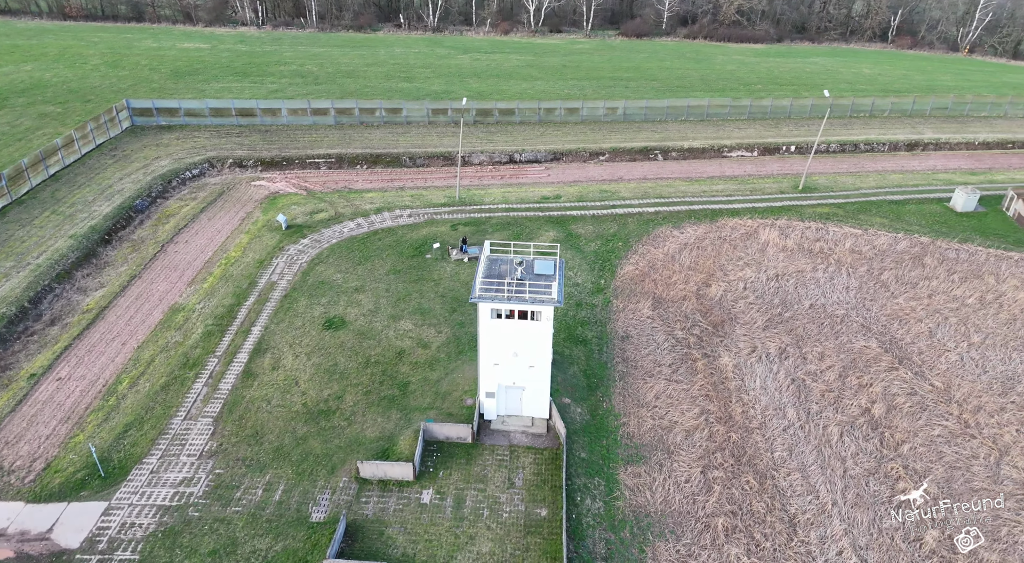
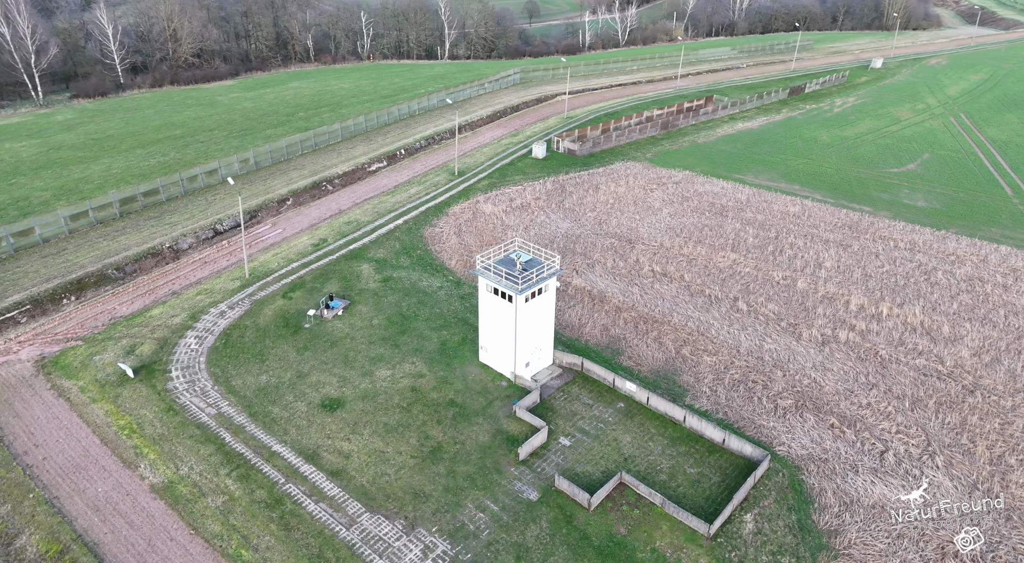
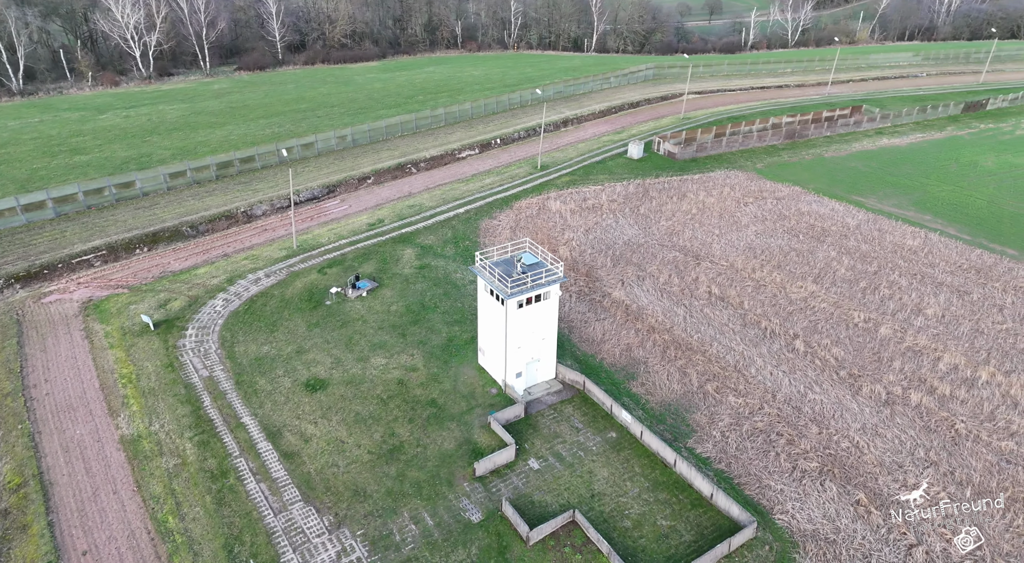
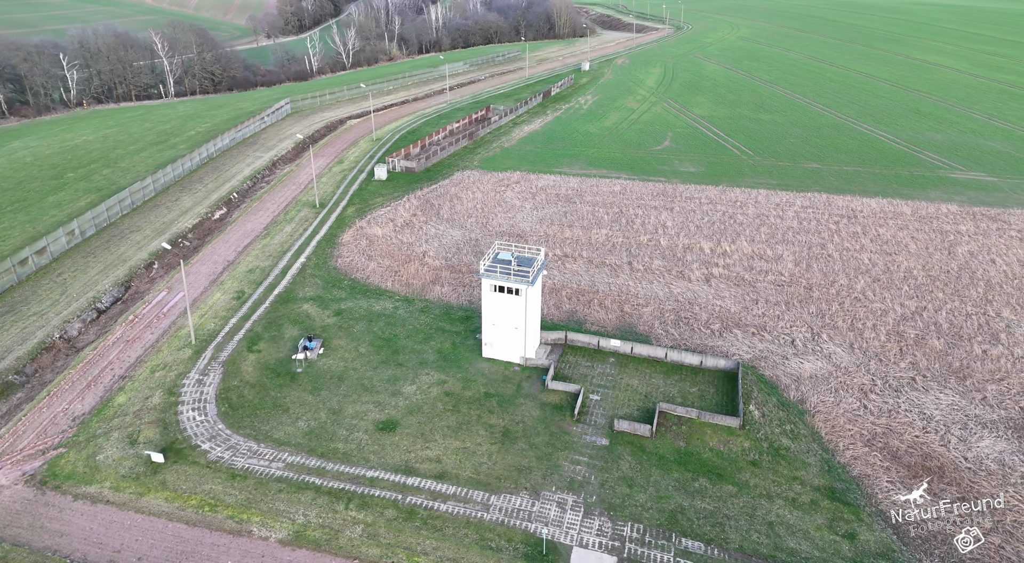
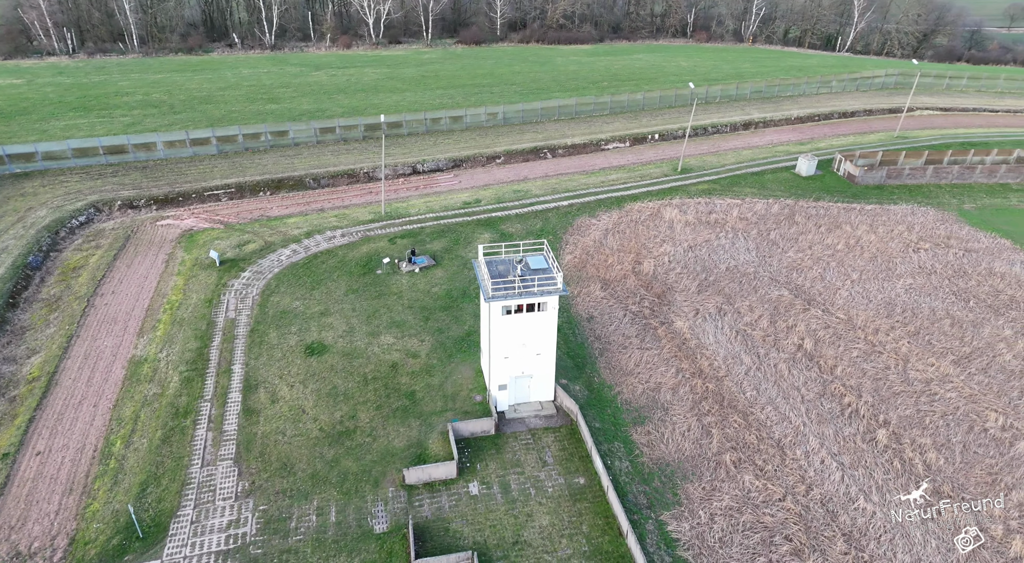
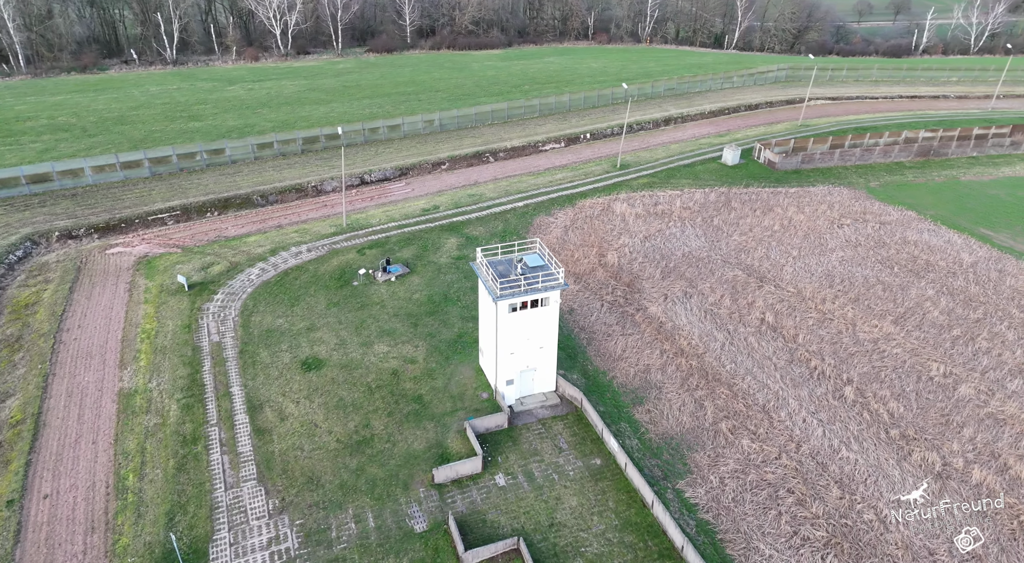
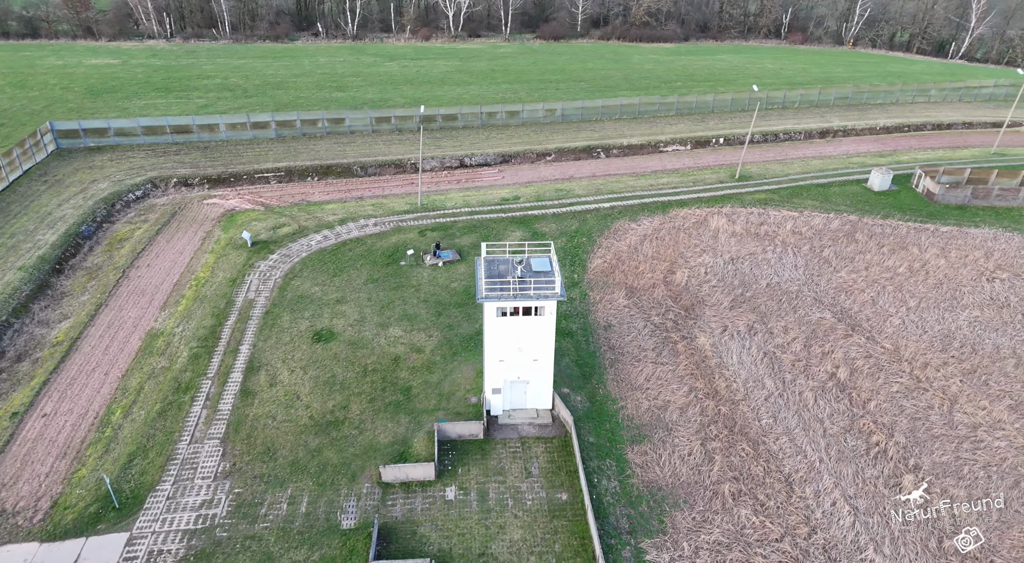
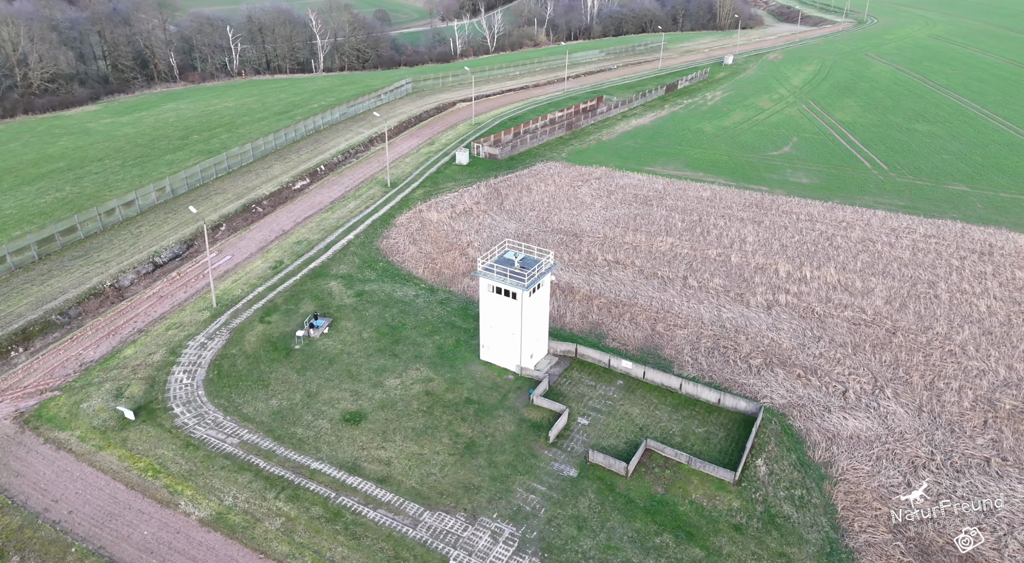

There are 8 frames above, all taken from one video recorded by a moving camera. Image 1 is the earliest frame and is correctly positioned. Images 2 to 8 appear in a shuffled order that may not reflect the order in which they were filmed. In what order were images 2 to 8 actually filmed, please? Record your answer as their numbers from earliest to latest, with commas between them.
7, 5, 6, 3, 2, 8, 4
